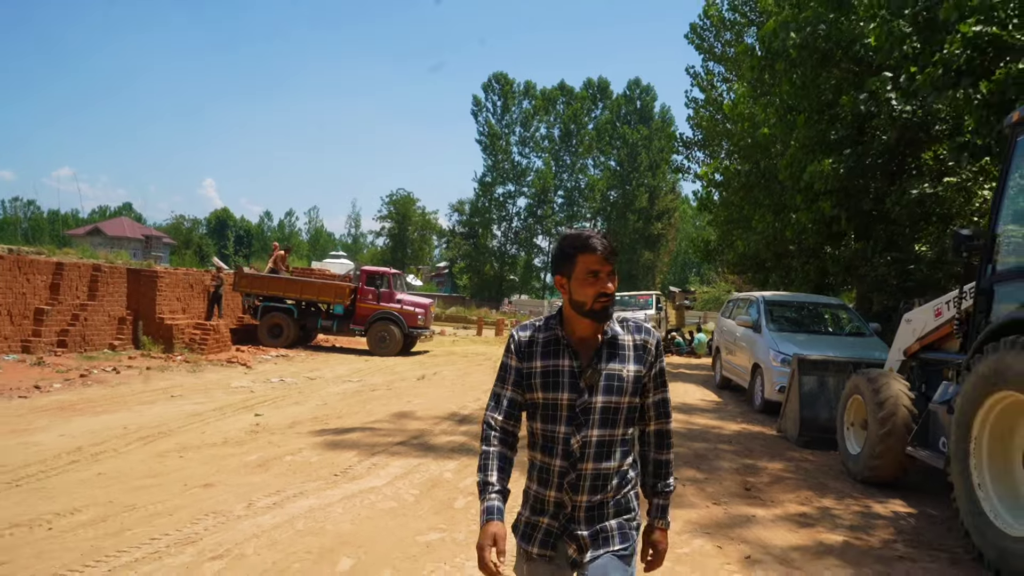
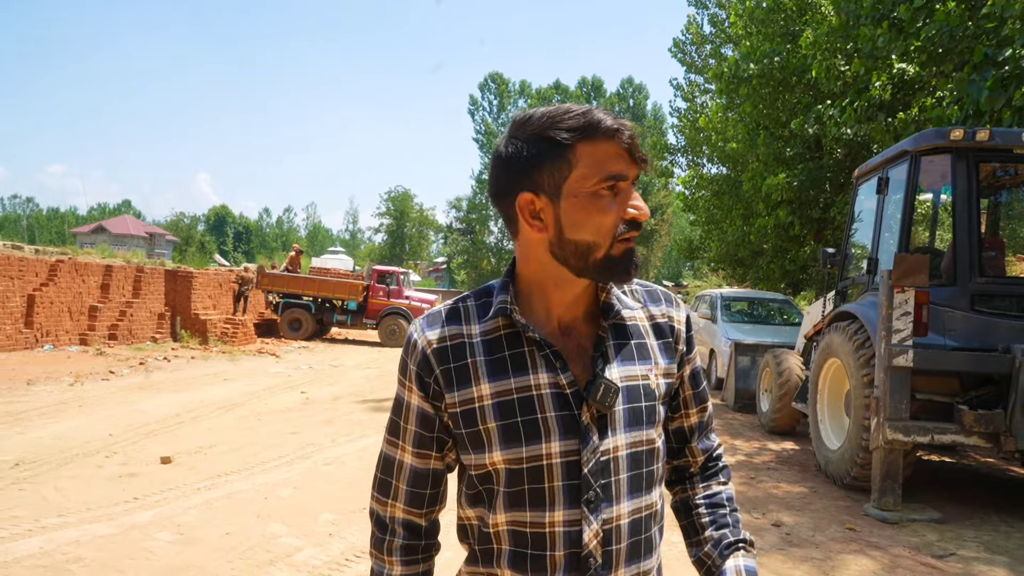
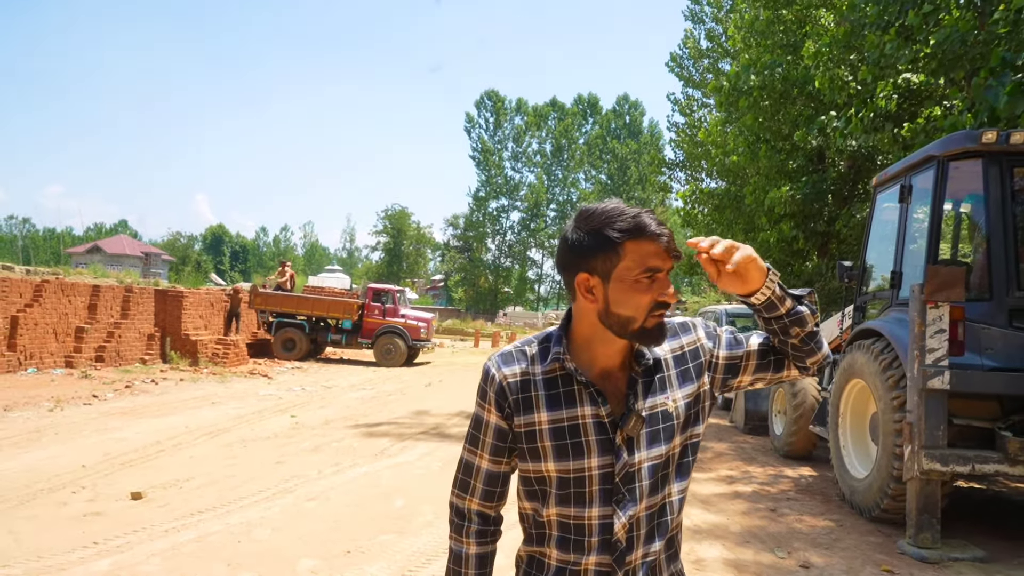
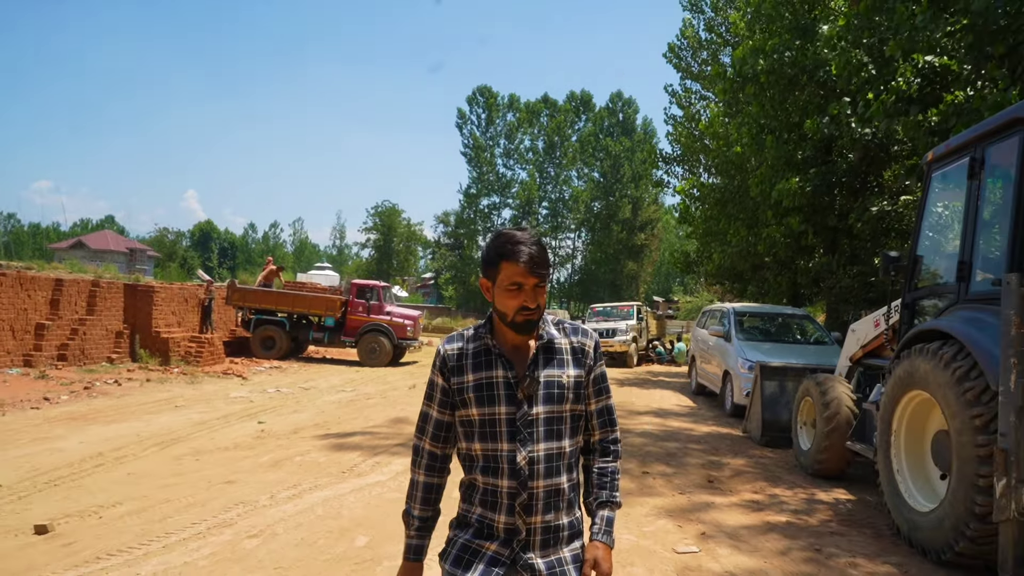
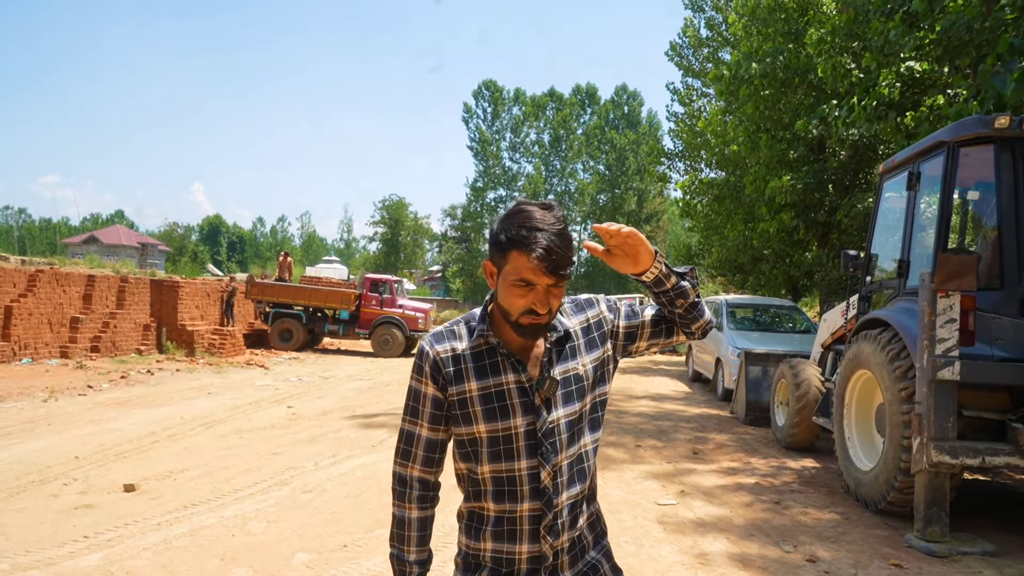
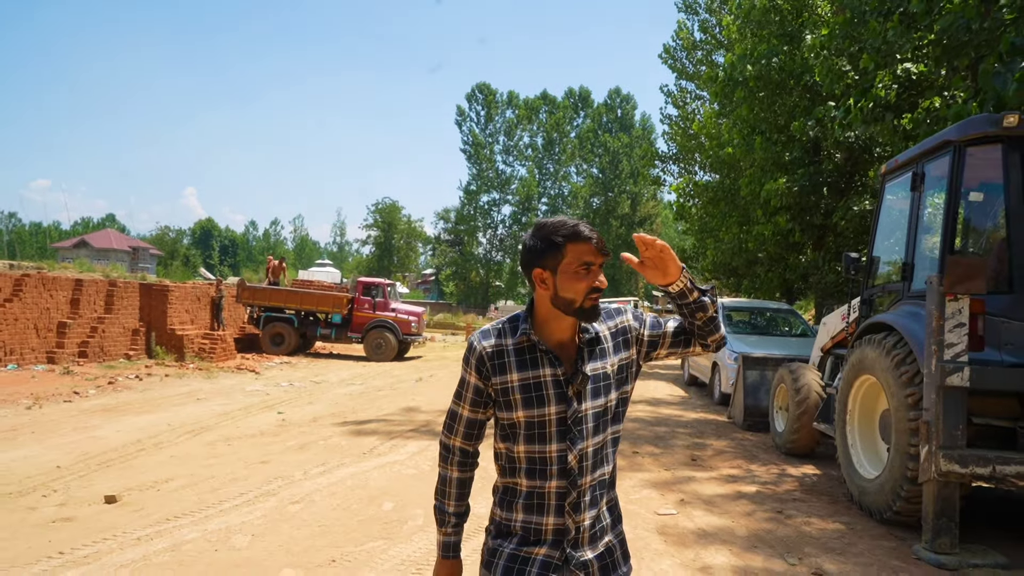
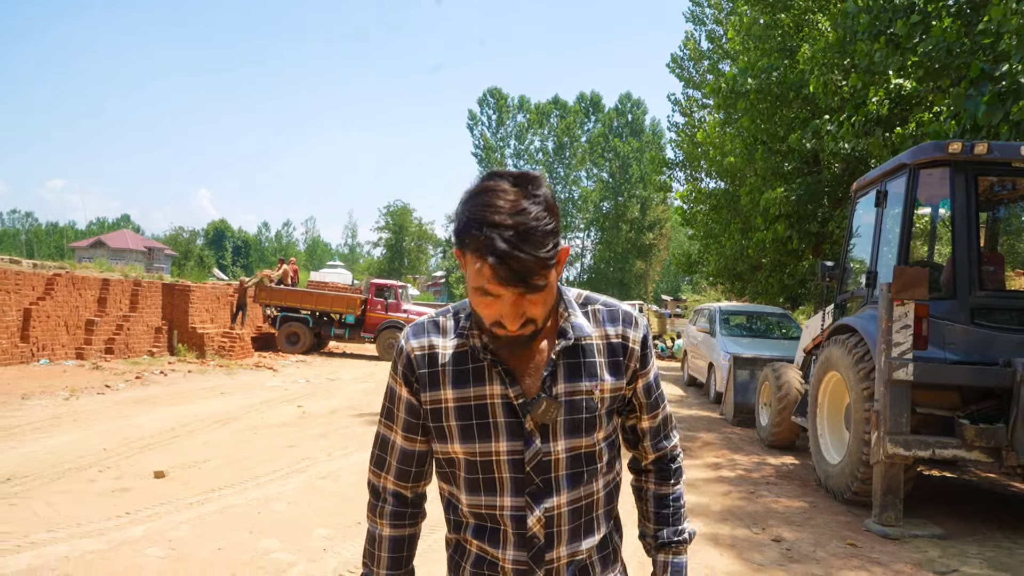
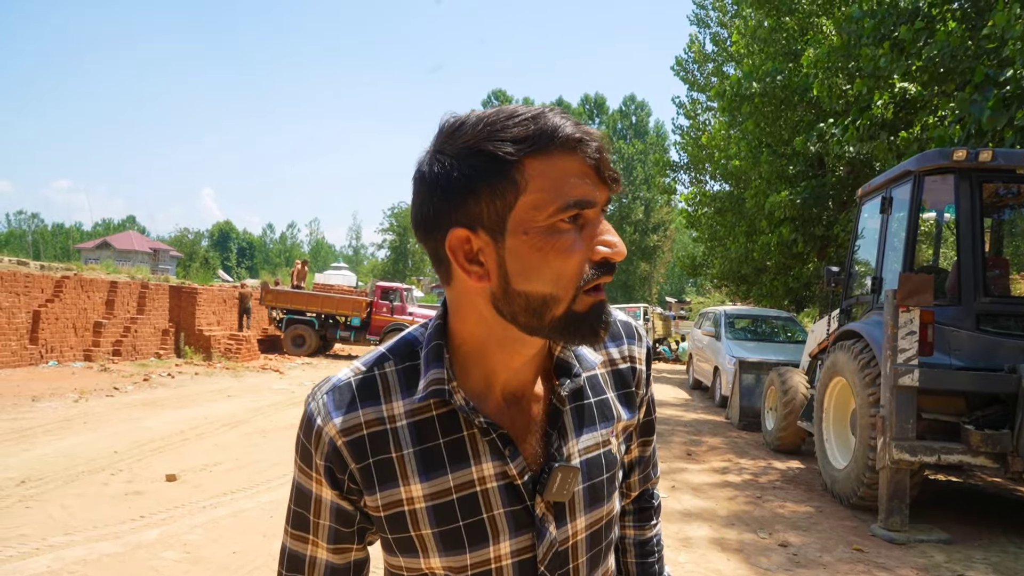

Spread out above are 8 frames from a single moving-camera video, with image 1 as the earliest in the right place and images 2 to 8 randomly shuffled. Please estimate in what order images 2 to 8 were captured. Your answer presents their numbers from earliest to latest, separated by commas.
4, 6, 5, 3, 7, 2, 8
